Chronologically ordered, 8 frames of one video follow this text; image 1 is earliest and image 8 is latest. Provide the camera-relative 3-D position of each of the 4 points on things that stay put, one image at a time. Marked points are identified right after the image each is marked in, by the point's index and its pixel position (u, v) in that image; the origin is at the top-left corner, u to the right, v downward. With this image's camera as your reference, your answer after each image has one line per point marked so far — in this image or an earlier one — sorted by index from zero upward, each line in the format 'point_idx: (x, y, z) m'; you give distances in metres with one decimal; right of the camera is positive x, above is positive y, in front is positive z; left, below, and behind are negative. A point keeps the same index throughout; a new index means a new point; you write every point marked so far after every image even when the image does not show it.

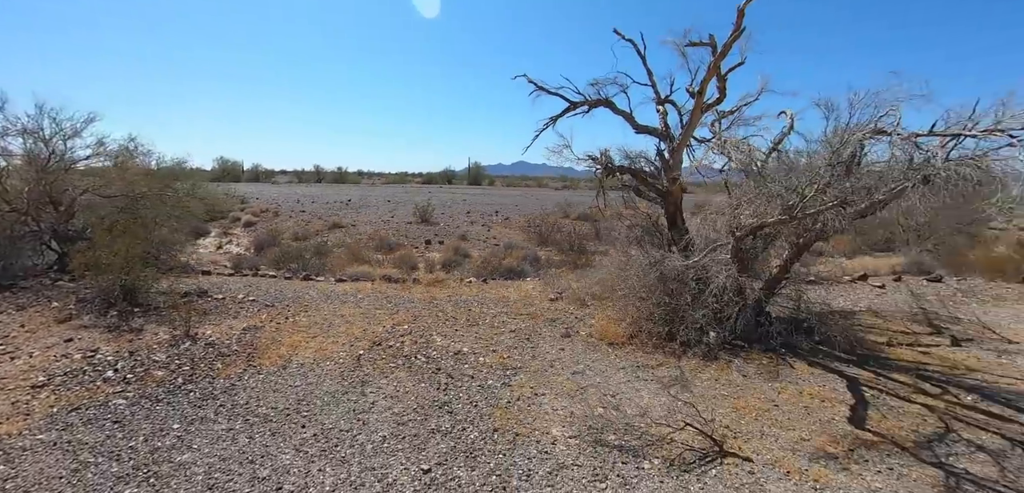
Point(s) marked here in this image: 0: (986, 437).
0: (+4.8, -1.9, +5.0) m
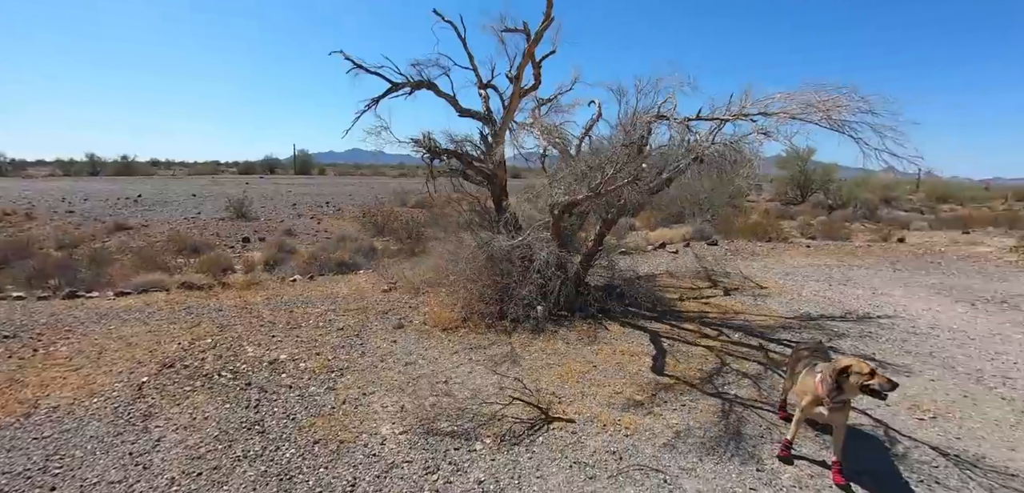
0: (+3.0, -1.5, +6.2) m
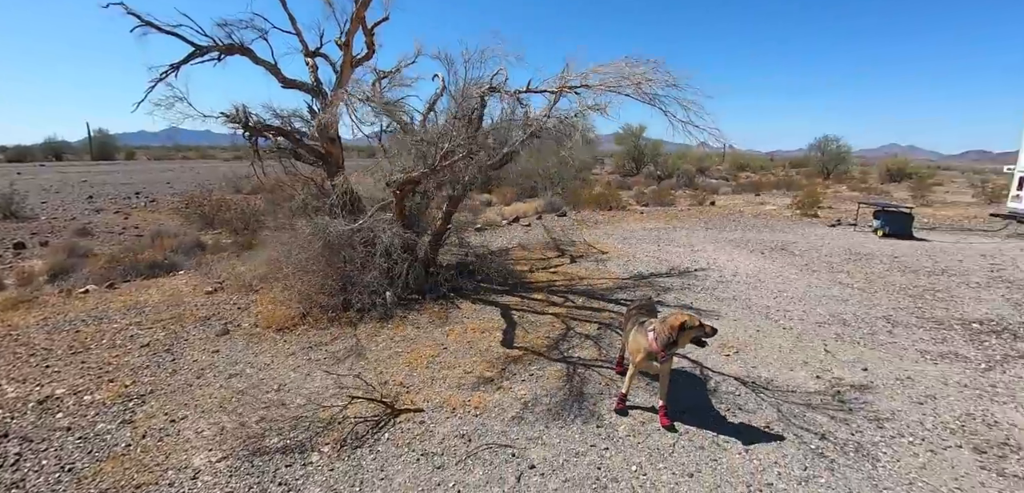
0: (+1.0, -1.1, +6.6) m
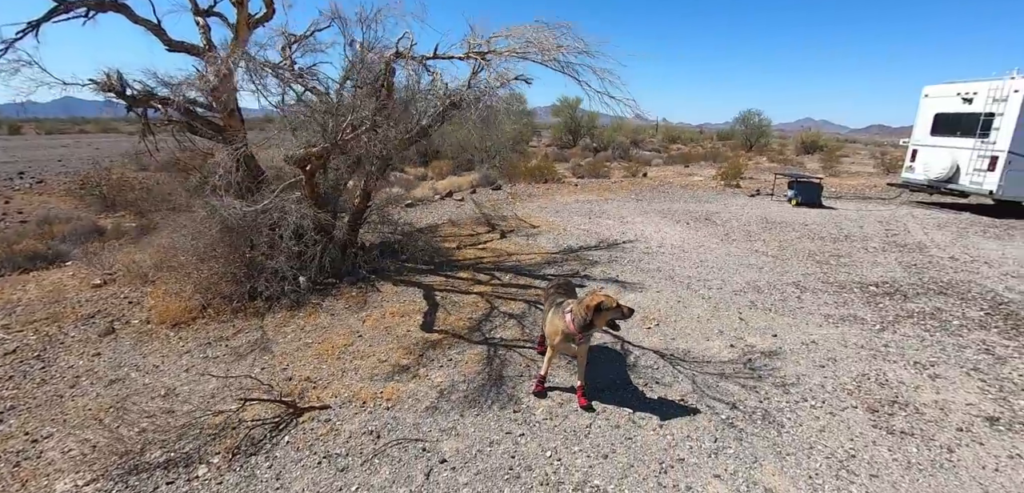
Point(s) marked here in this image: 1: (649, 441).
0: (0.0, -0.8, +6.4) m
1: (+1.1, -1.6, +3.9) m
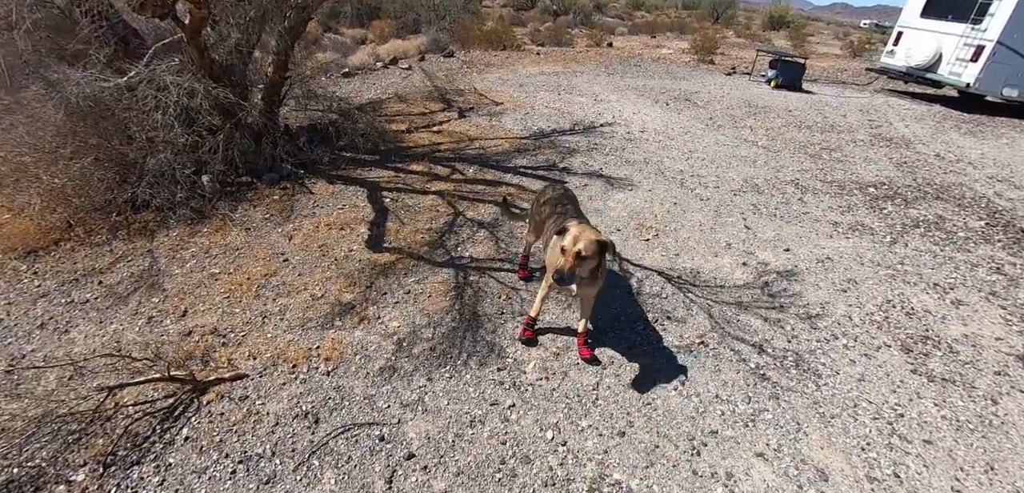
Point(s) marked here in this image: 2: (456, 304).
0: (-0.3, +0.4, +5.3) m
1: (+1.0, -1.0, +3.1) m
2: (-0.4, -0.4, +3.8) m
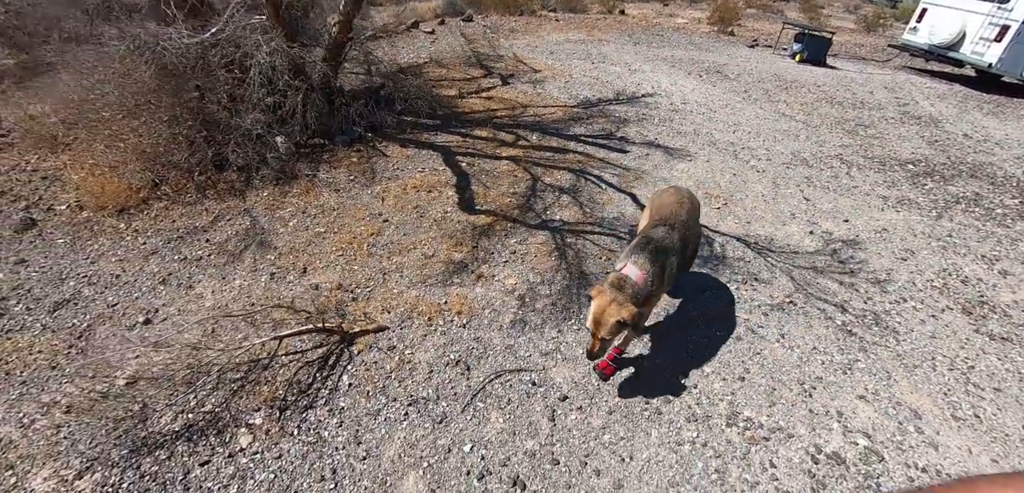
0: (+0.5, +0.8, +5.5) m
1: (+1.9, -0.8, +3.4) m
2: (+0.4, -0.1, +4.1) m
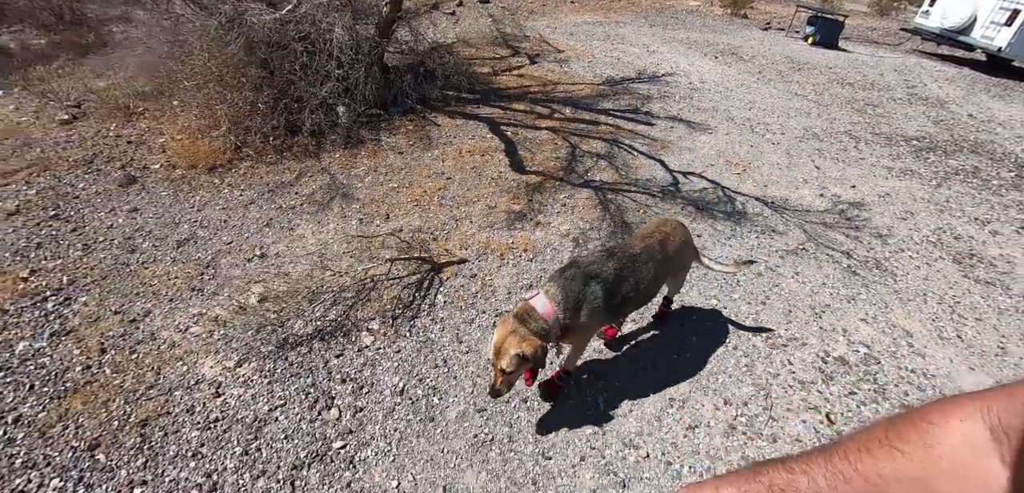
0: (+1.1, +1.3, +6.1) m
1: (+2.4, -0.4, +4.1) m
2: (+0.9, +0.3, +4.7) m
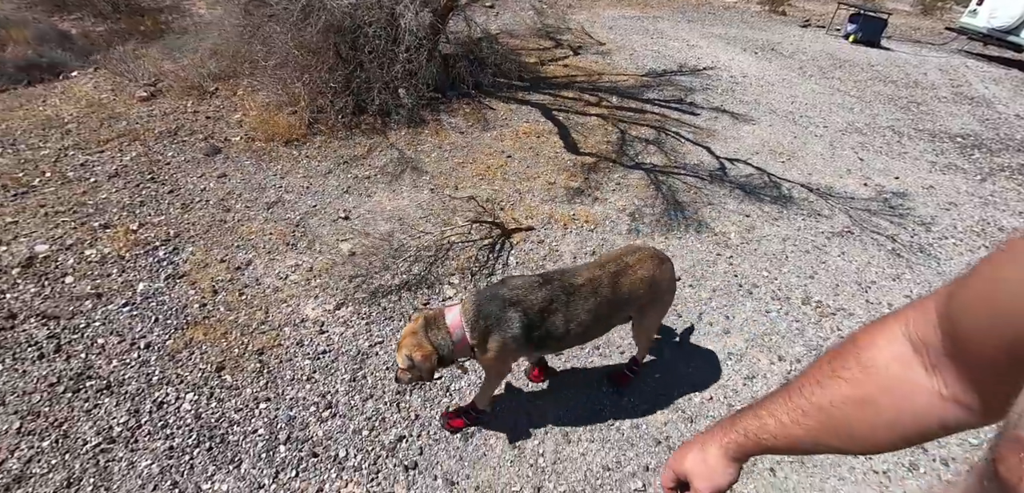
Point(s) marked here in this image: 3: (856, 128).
0: (+1.7, +1.5, +6.4) m
1: (+2.9, -0.2, +4.3) m
2: (+1.5, +0.5, +5.0) m
3: (+5.4, +1.9, +7.7) m
